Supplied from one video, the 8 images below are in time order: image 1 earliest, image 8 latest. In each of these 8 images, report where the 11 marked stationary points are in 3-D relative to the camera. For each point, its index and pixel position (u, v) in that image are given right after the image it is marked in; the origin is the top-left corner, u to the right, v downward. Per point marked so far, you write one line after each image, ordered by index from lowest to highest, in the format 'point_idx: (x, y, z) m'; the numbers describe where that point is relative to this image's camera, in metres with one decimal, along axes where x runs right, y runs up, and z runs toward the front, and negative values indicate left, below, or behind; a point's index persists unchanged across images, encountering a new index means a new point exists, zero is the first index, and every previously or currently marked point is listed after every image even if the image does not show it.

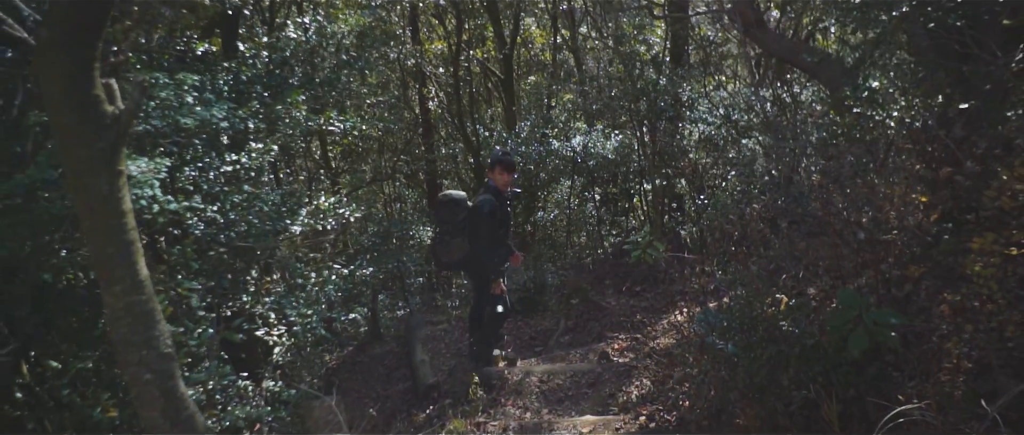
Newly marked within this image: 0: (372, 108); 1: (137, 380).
0: (-0.8, +0.6, +8.9) m
1: (-0.6, -0.3, +2.8) m
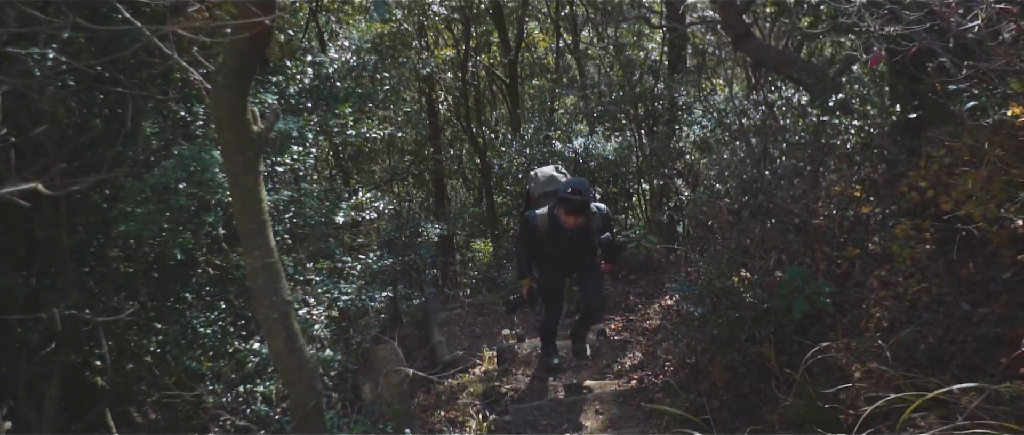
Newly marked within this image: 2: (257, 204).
0: (-0.8, +0.6, +10.0) m
1: (-0.6, -0.2, +3.9) m
2: (-0.6, 0.0, +3.8) m
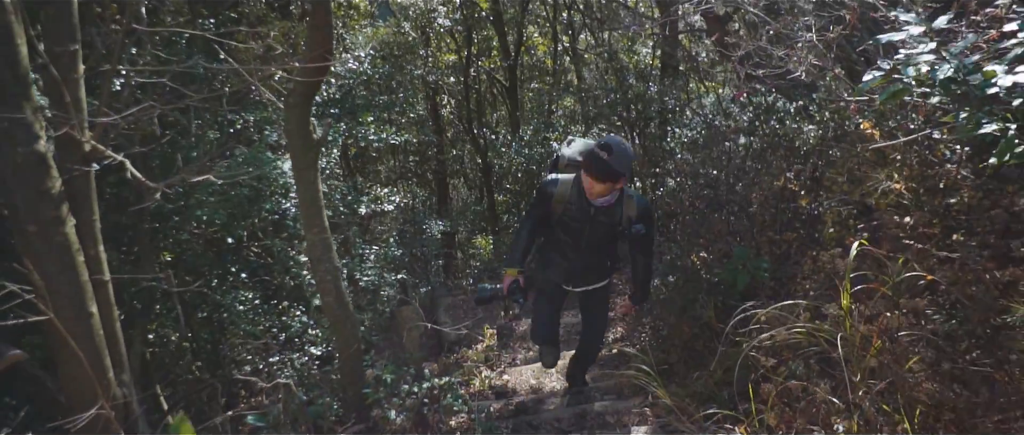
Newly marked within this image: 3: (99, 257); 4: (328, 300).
0: (-0.8, +0.7, +11.2) m
1: (-0.6, -0.2, +5.1) m
2: (-0.6, +0.1, +5.0) m
3: (-1.2, -0.1, +4.5) m
4: (-0.6, -0.3, +5.2) m
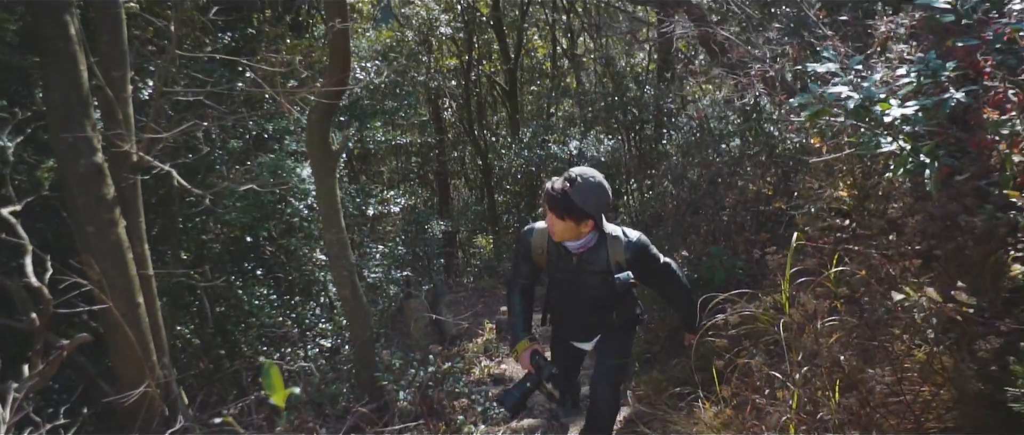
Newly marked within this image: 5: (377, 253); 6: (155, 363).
0: (-0.8, +0.7, +11.8) m
1: (-0.6, -0.2, +5.8) m
2: (-0.6, +0.1, +5.6) m
3: (-1.2, -0.1, +5.1) m
4: (-0.6, -0.3, +5.8) m
5: (-0.7, -0.2, +8.5) m
6: (-1.1, -0.5, +5.2) m
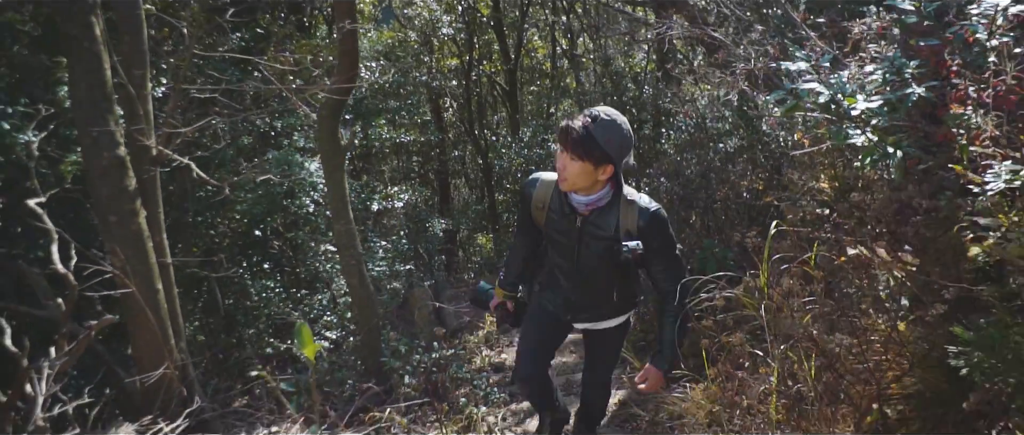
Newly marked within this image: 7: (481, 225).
0: (-0.8, +0.7, +12.1) m
1: (-0.6, -0.2, +6.0) m
2: (-0.6, +0.1, +5.9) m
3: (-1.2, -0.1, +5.4) m
4: (-0.6, -0.2, +6.1) m
5: (-0.7, -0.2, +8.8) m
6: (-1.1, -0.4, +5.4) m
7: (-0.3, -0.1, +13.6) m
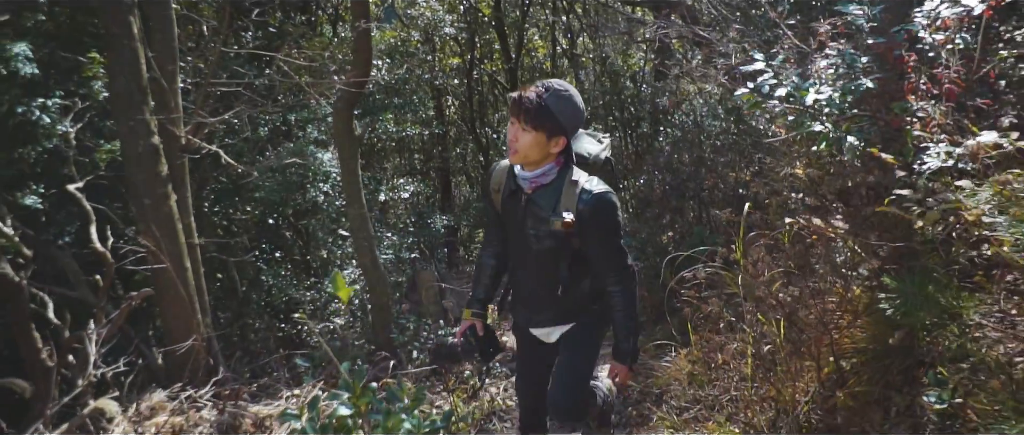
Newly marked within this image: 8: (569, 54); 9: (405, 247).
0: (-0.8, +0.7, +12.5) m
1: (-0.6, -0.1, +6.5) m
2: (-0.6, +0.2, +6.3) m
3: (-1.2, 0.0, +5.9) m
4: (-0.6, -0.2, +6.5) m
5: (-0.7, -0.1, +9.3) m
6: (-1.1, -0.4, +5.9) m
7: (-0.3, 0.0, +14.1) m
8: (+0.5, +1.3, +12.8) m
9: (-0.6, -0.2, +9.3) m
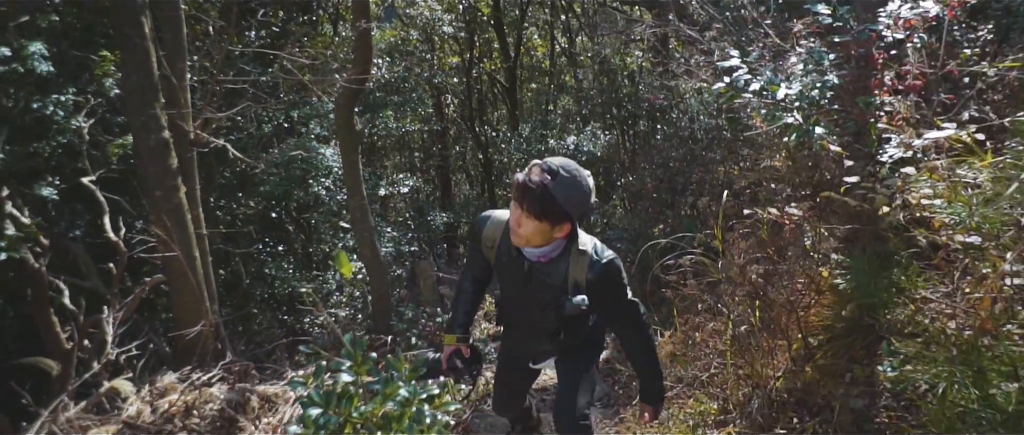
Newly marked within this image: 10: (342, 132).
0: (-0.8, +0.8, +12.8) m
1: (-0.6, -0.1, +6.8) m
2: (-0.6, +0.2, +6.6) m
3: (-1.2, 0.0, +6.1) m
4: (-0.6, -0.2, +6.8) m
5: (-0.7, -0.1, +9.5) m
6: (-1.2, -0.3, +6.2) m
7: (-0.3, 0.0, +14.3) m
8: (+0.5, +1.3, +13.0) m
9: (-0.6, -0.1, +9.6) m
10: (-0.7, +0.3, +6.4) m
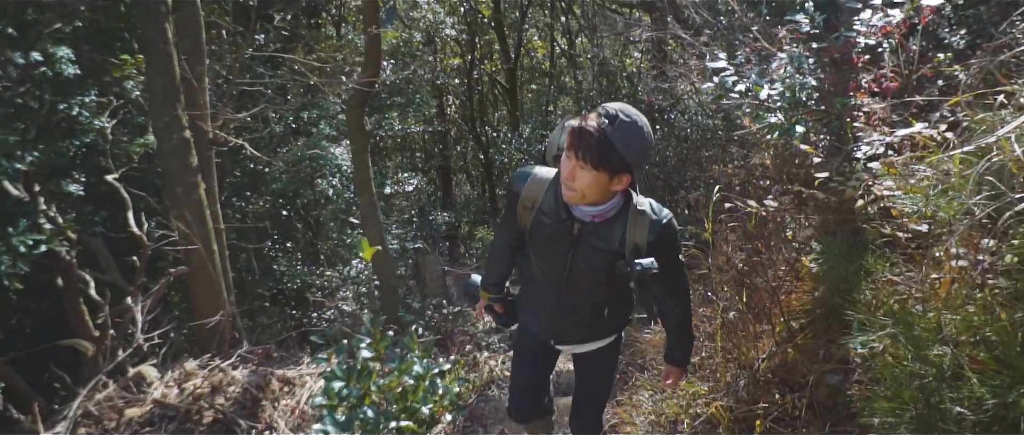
0: (-0.8, +0.8, +13.1) m
1: (-0.6, -0.1, +7.1) m
2: (-0.6, +0.2, +6.9) m
3: (-1.2, 0.0, +6.5) m
4: (-0.6, -0.1, +7.1) m
5: (-0.7, -0.1, +9.9) m
6: (-1.2, -0.3, +6.5) m
7: (-0.3, +0.1, +14.7) m
8: (+0.5, +1.3, +13.4) m
9: (-0.6, -0.1, +9.9) m
10: (-0.7, +0.4, +6.7) m
